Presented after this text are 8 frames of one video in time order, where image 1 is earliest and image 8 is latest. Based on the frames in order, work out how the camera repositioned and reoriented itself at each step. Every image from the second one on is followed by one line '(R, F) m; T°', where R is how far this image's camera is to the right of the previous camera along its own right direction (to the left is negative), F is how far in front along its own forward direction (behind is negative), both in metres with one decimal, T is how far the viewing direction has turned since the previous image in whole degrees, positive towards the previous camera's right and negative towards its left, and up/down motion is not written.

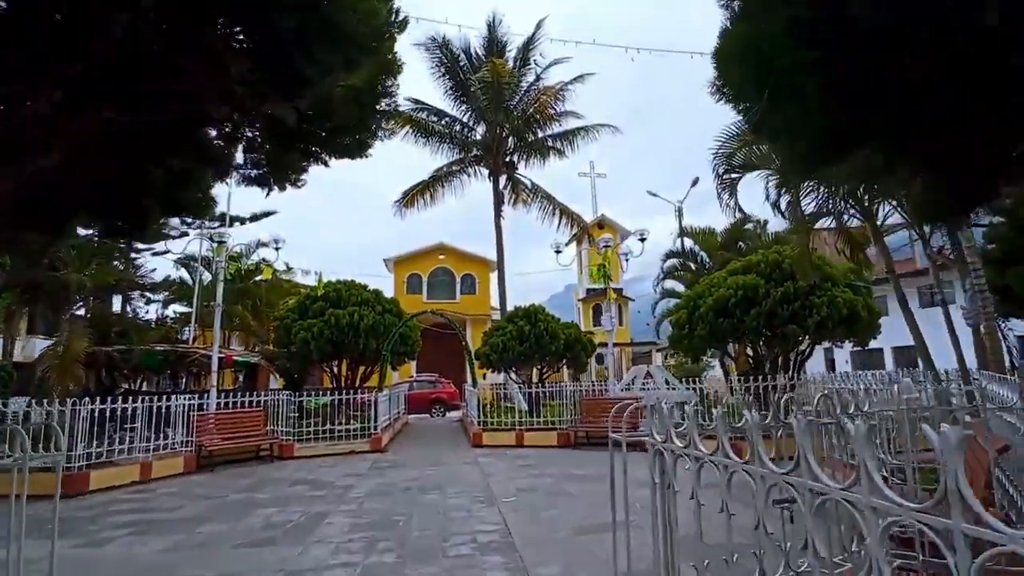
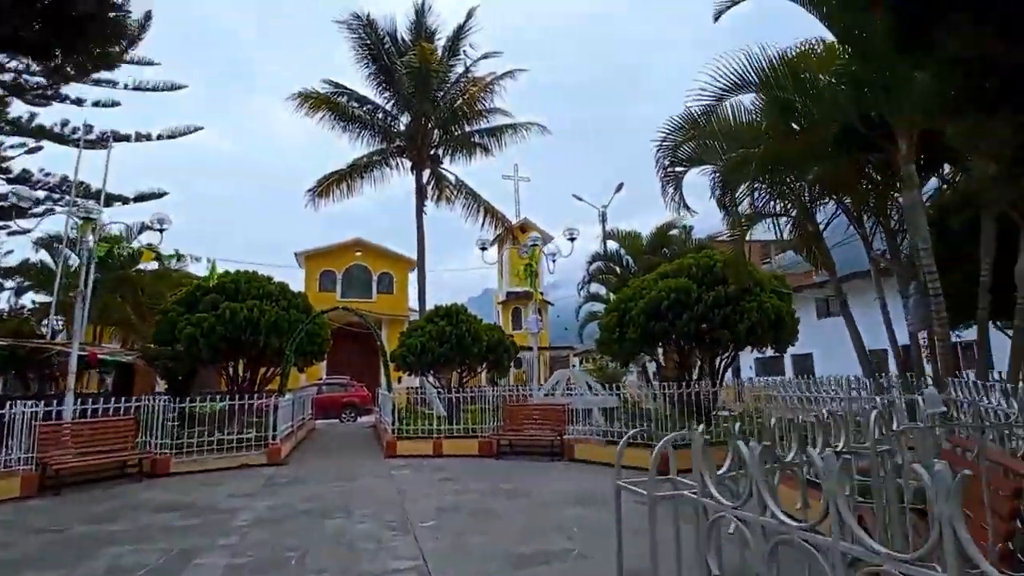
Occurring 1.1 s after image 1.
(-0.1, +0.9) m; +8°
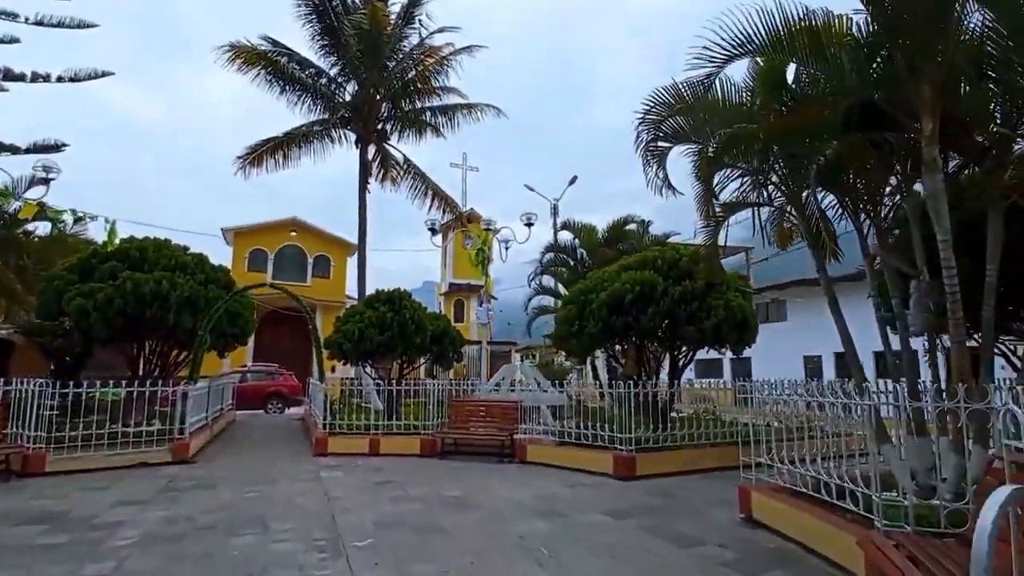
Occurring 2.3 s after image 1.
(-0.2, +1.0) m; +6°
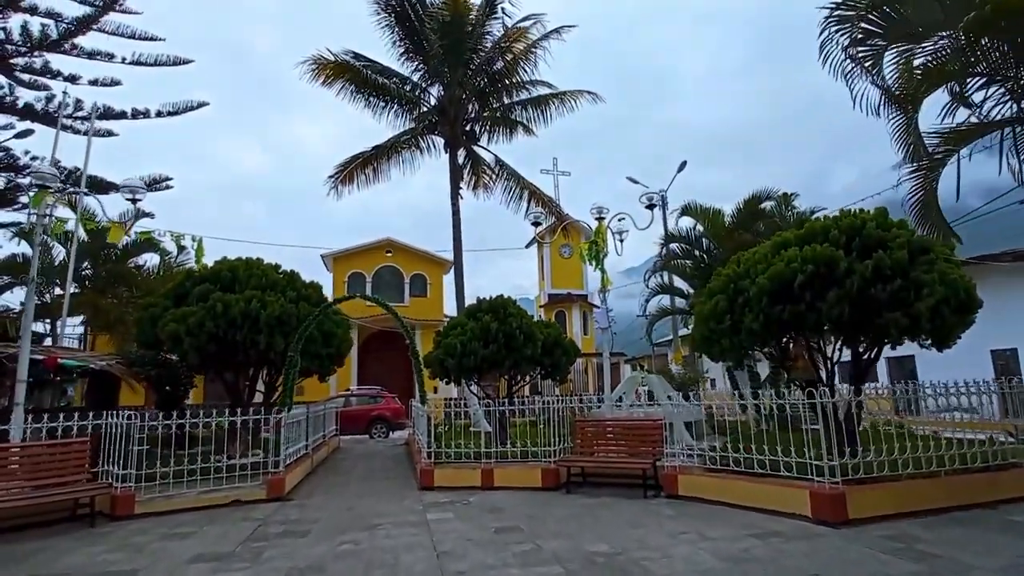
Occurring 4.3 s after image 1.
(-0.5, +1.7) m; -10°
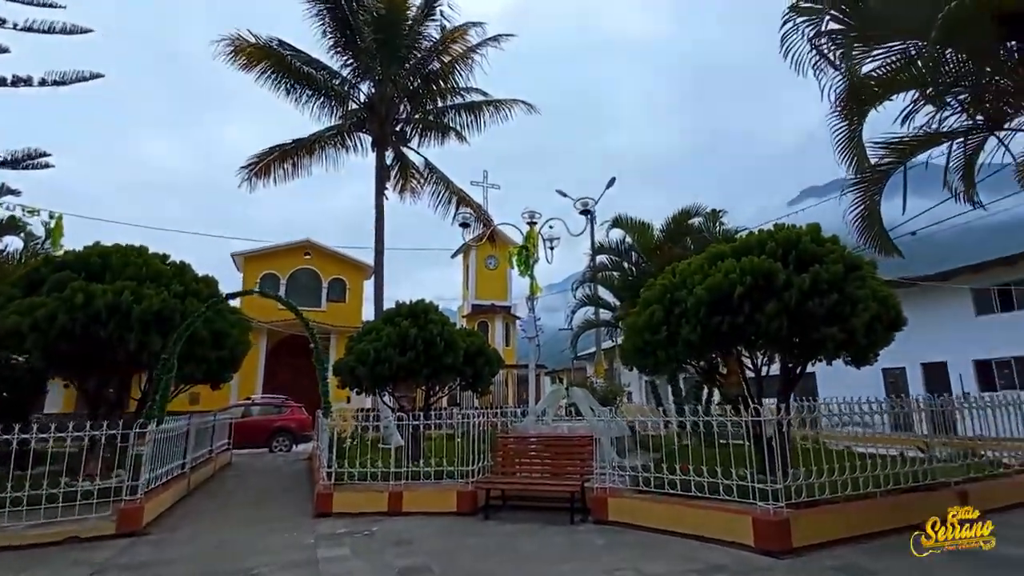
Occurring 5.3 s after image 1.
(+0.1, +0.8) m; +8°
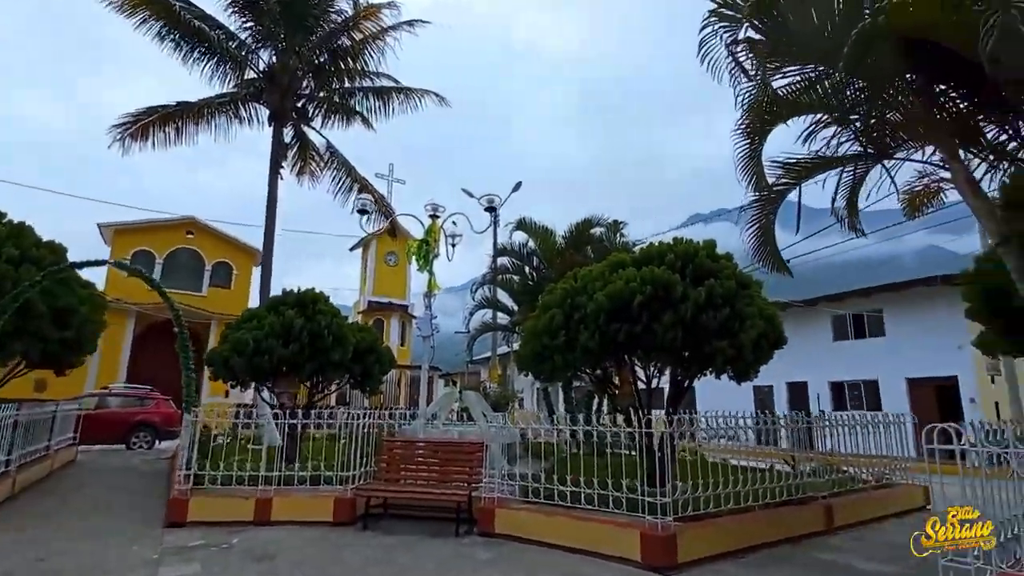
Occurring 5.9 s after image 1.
(+0.1, +0.4) m; +10°
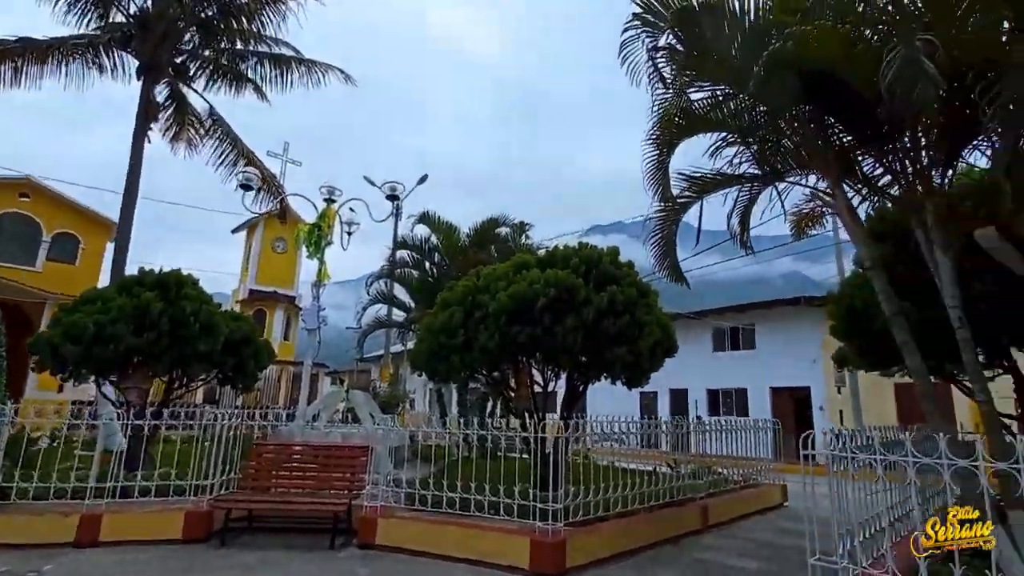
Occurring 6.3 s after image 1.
(0.0, +0.3) m; +11°
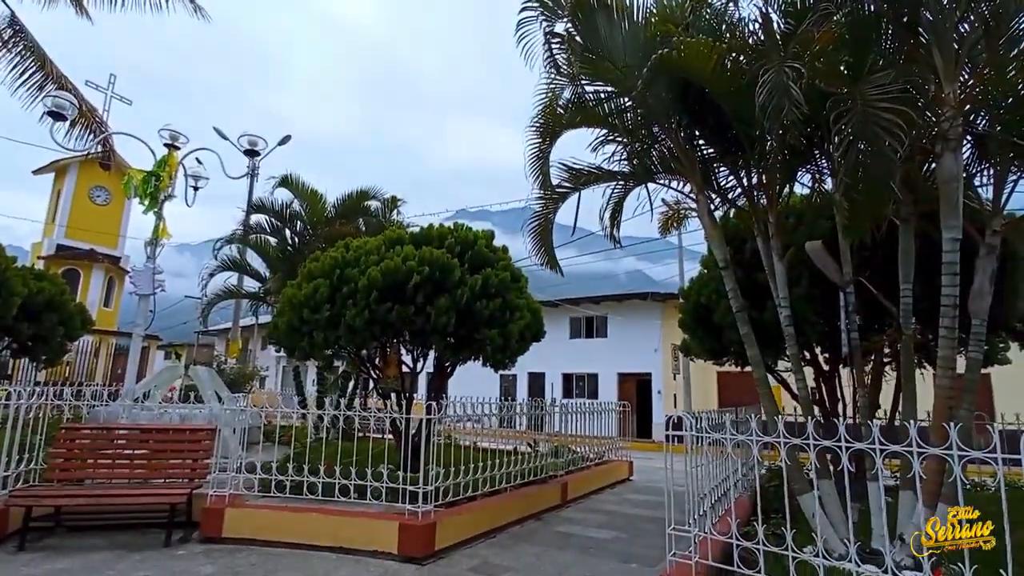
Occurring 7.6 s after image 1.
(-0.2, +0.2) m; +14°
